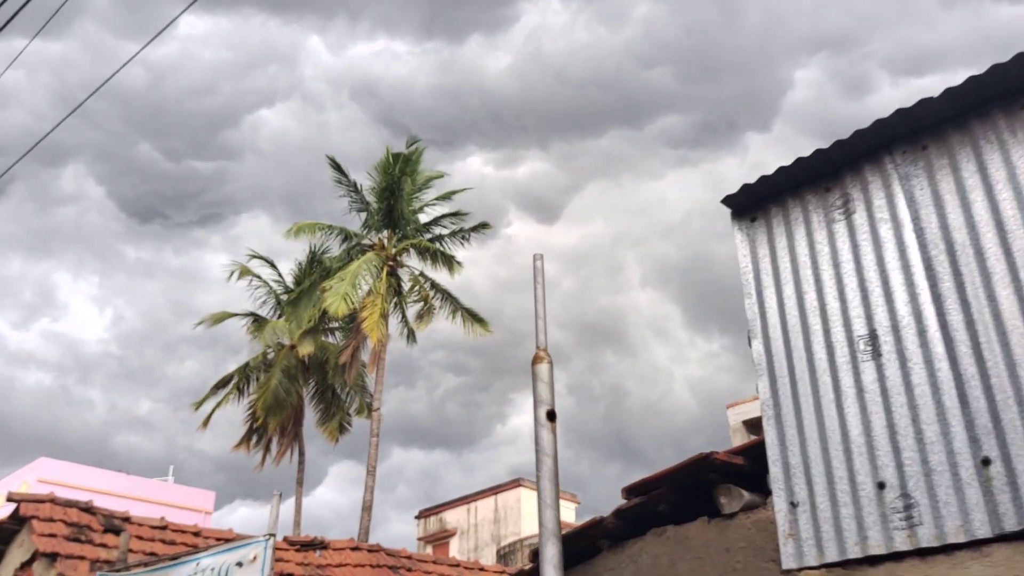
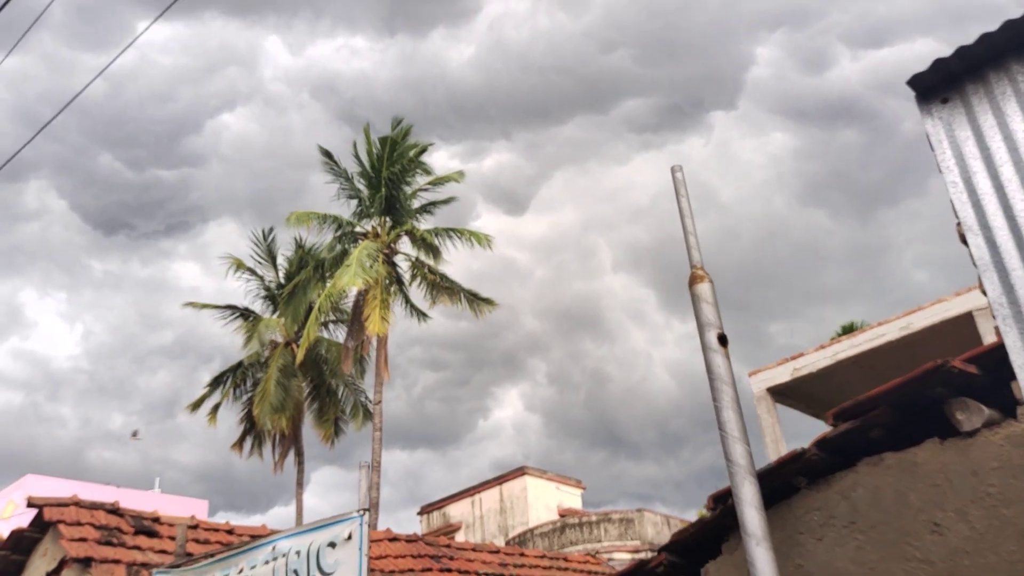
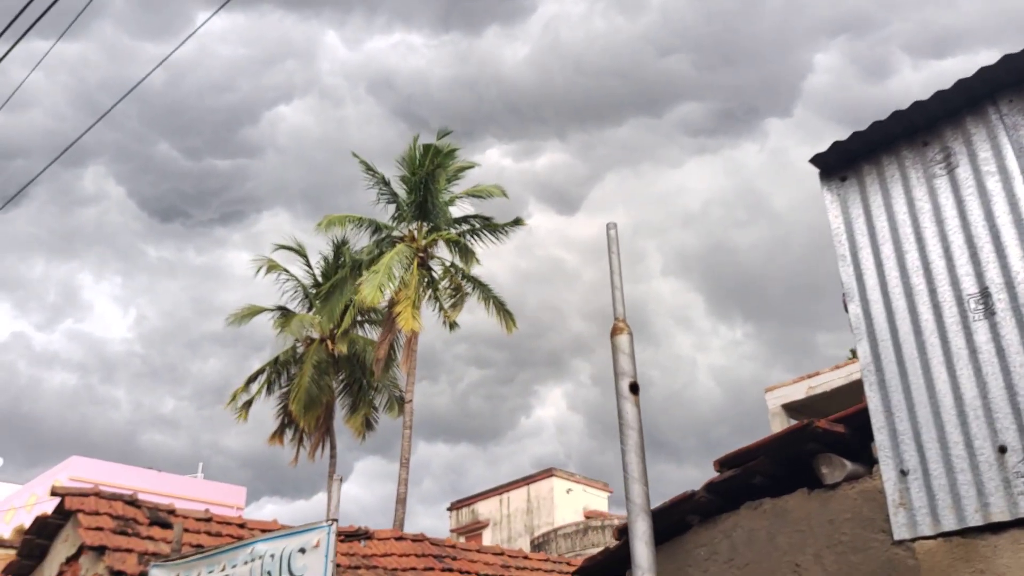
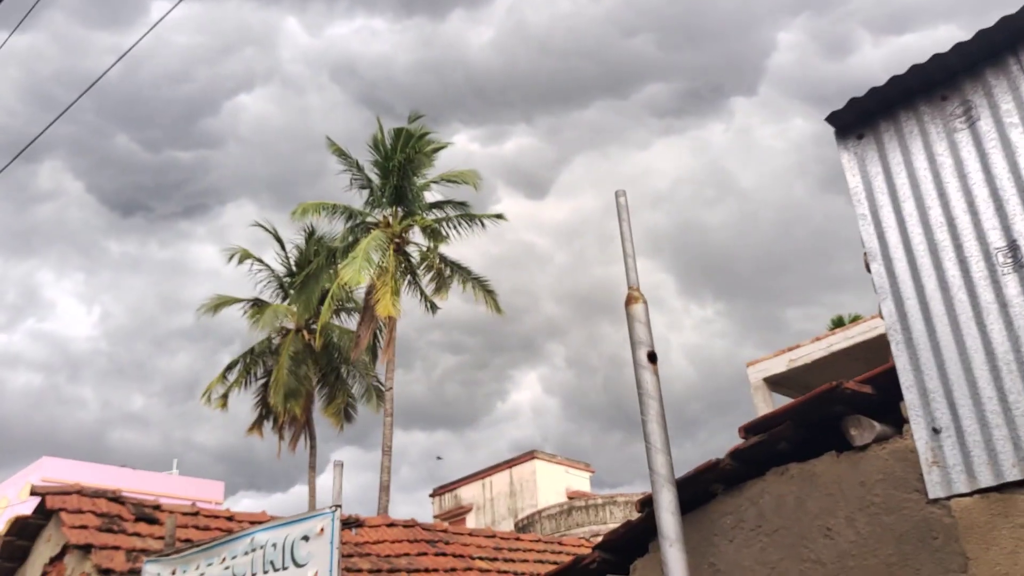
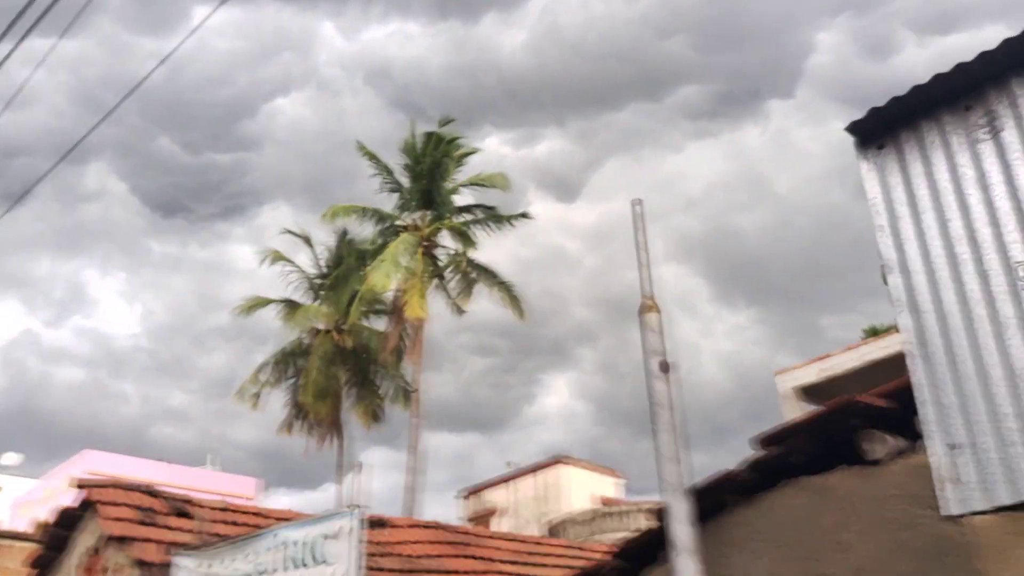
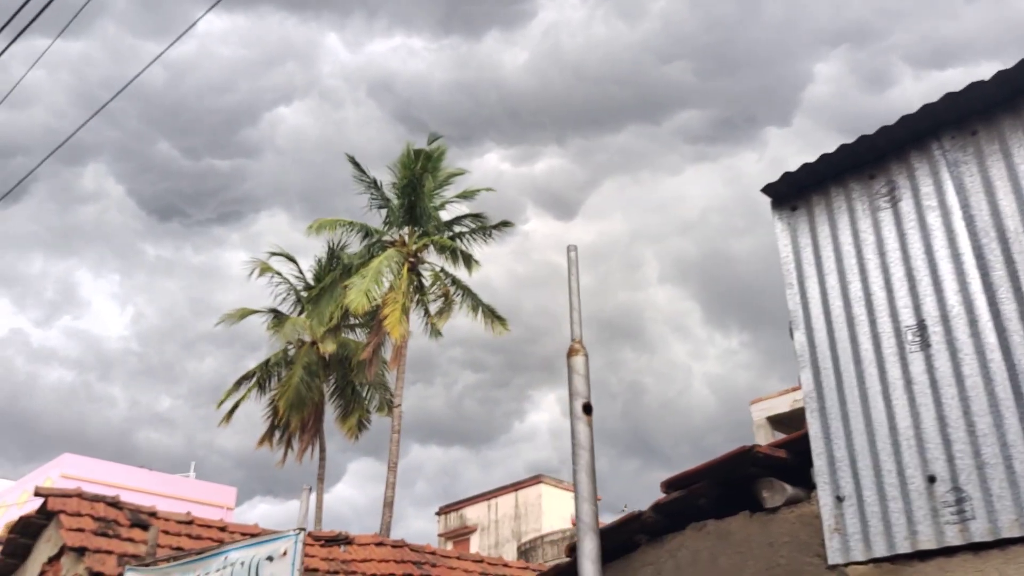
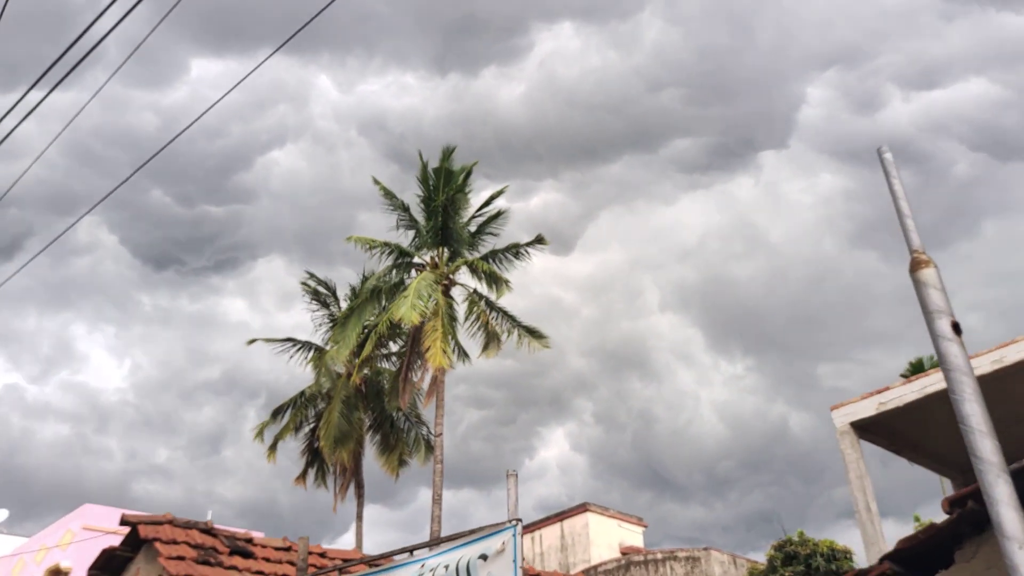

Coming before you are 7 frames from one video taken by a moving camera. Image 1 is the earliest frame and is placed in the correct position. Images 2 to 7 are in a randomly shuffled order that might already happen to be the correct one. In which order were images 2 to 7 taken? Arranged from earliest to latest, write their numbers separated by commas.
6, 3, 5, 4, 2, 7
